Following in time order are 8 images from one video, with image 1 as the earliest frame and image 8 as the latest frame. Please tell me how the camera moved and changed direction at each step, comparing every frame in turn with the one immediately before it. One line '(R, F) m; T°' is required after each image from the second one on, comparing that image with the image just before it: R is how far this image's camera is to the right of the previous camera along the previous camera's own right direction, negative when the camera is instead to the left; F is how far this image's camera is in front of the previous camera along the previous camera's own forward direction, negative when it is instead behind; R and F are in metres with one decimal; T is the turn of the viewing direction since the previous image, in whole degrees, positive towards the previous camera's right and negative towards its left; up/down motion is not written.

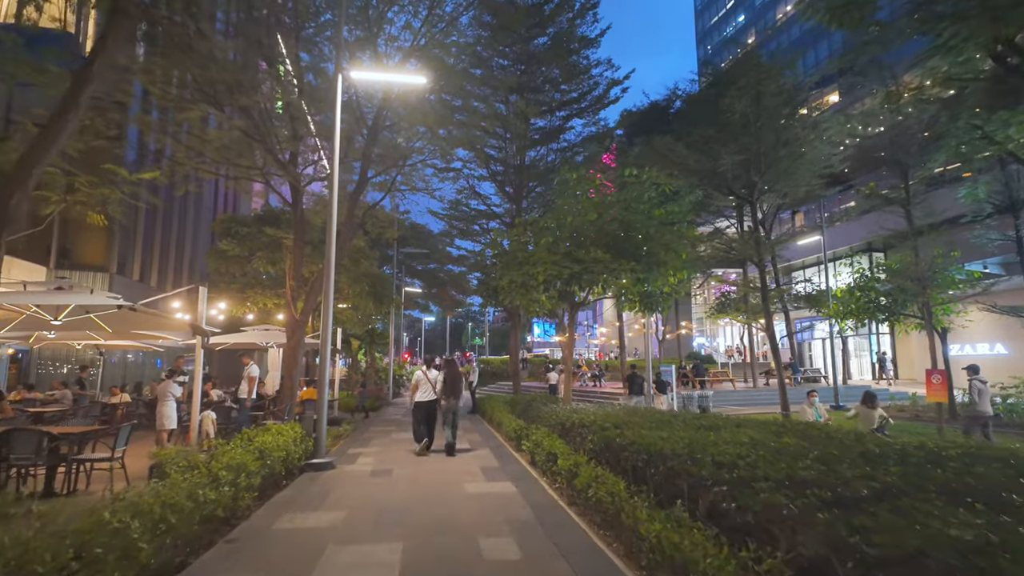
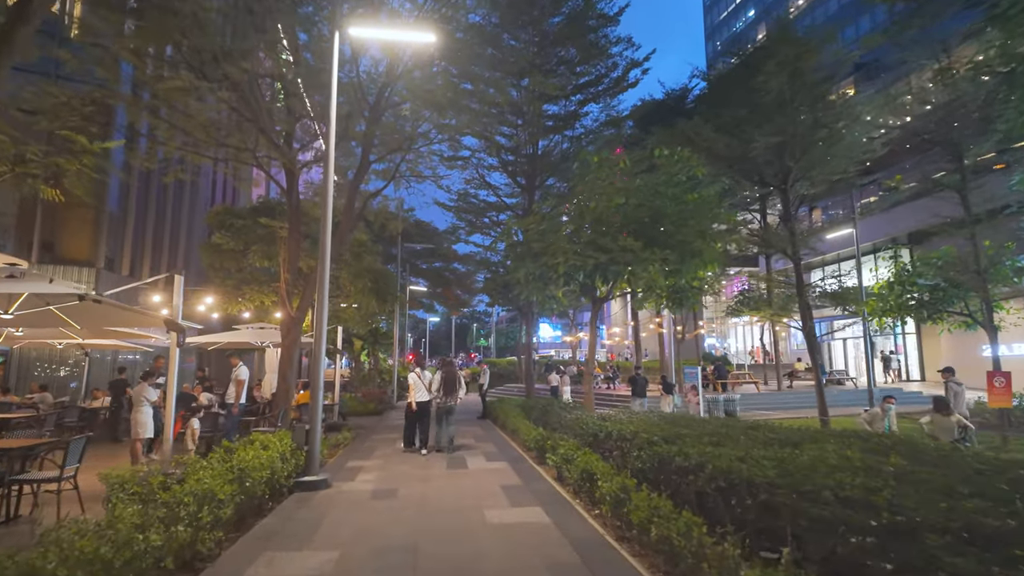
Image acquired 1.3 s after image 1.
(-0.2, +1.1) m; 0°
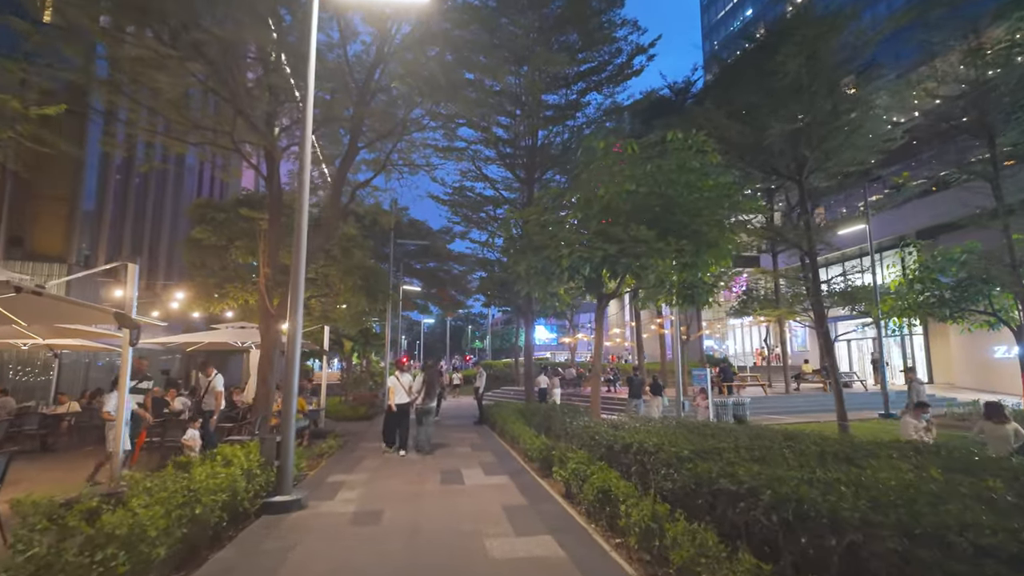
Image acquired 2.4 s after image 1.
(-0.1, +0.9) m; 0°
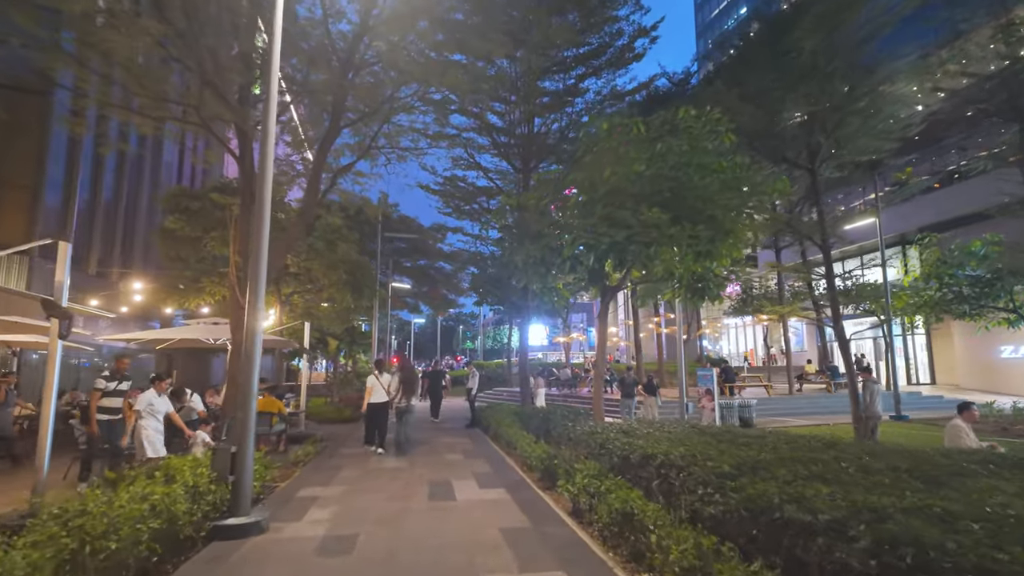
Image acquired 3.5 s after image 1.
(-0.1, +0.9) m; +1°
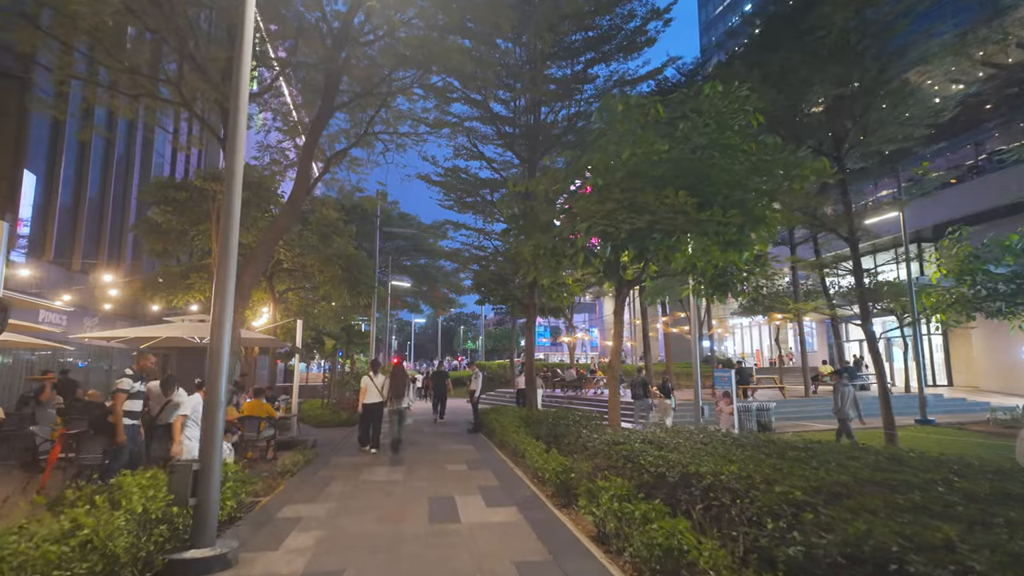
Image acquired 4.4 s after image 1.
(-0.1, +0.8) m; 0°
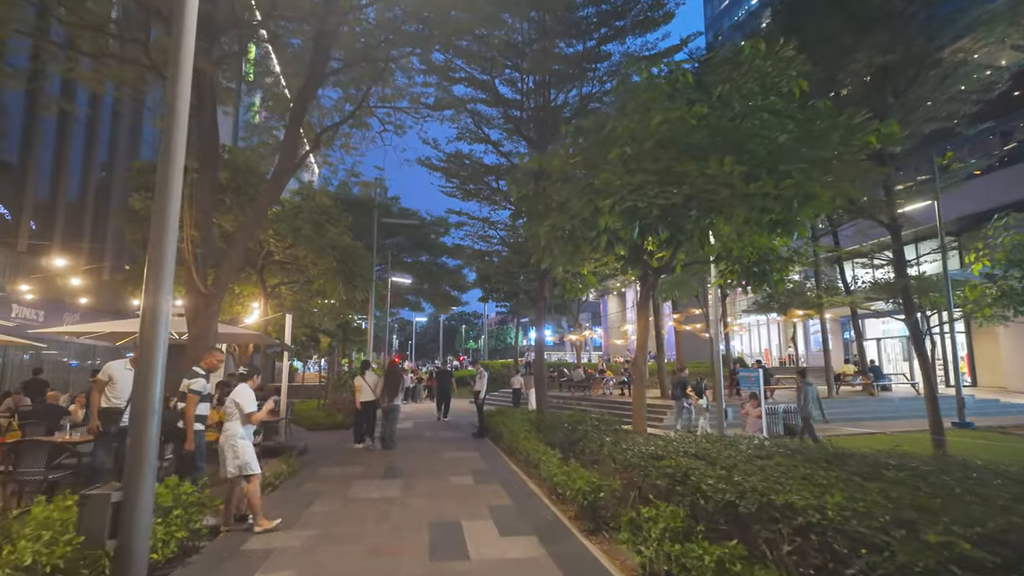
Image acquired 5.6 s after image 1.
(-0.1, +1.0) m; 0°
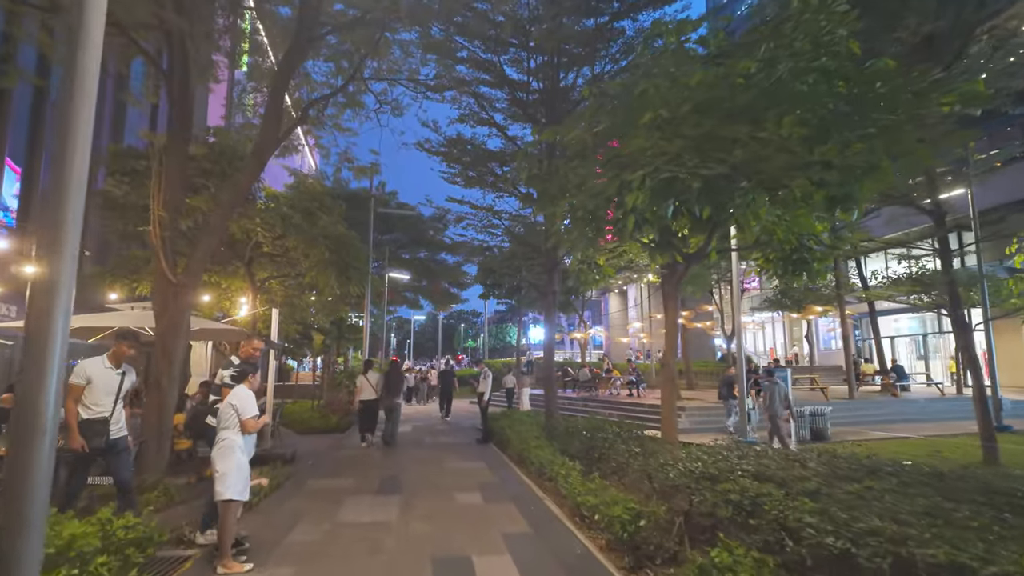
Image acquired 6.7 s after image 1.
(-0.1, +0.9) m; 0°
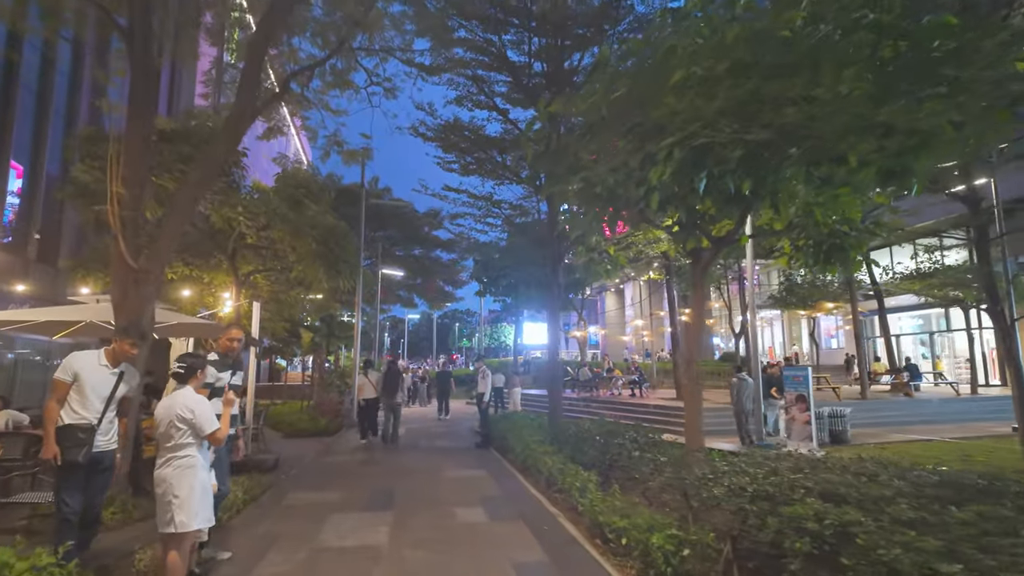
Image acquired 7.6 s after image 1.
(-0.1, +0.8) m; +1°
